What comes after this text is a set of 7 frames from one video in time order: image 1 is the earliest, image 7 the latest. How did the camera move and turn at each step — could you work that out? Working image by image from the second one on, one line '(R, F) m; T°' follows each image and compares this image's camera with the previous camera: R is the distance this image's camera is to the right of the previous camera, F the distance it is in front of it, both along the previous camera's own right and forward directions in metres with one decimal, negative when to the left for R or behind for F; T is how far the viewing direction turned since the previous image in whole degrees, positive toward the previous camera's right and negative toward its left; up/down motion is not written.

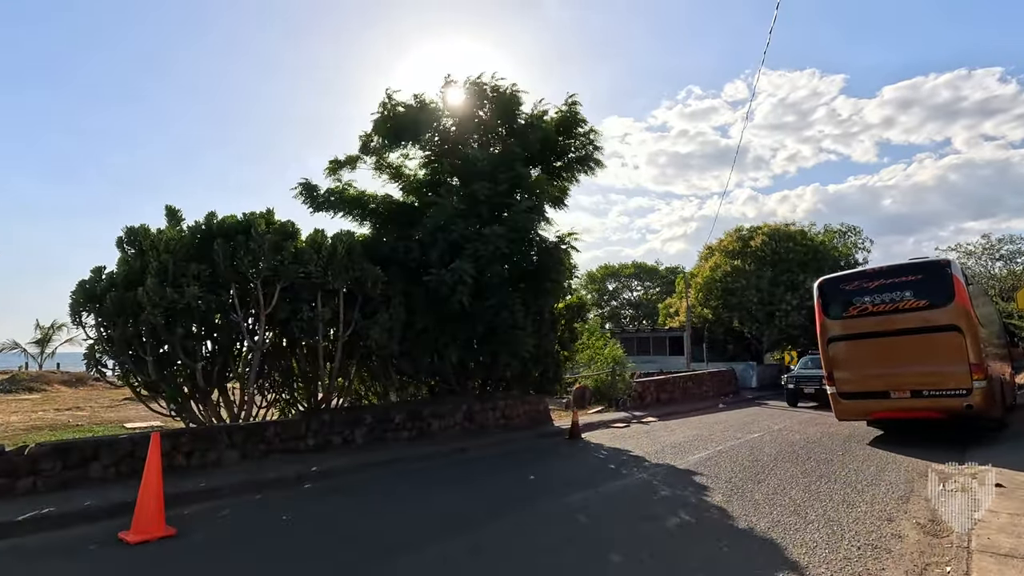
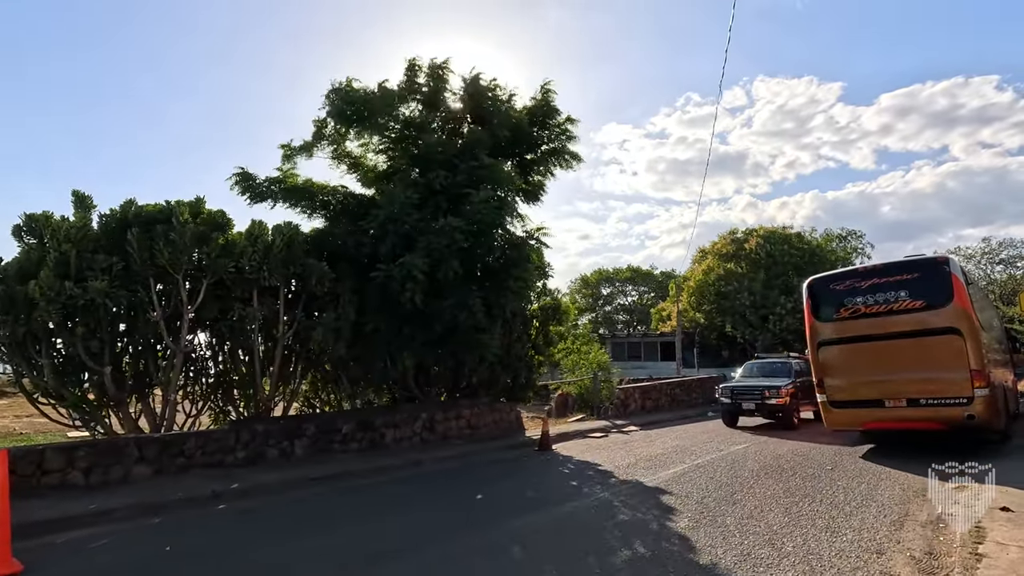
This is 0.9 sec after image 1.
(+0.8, +1.0) m; 0°
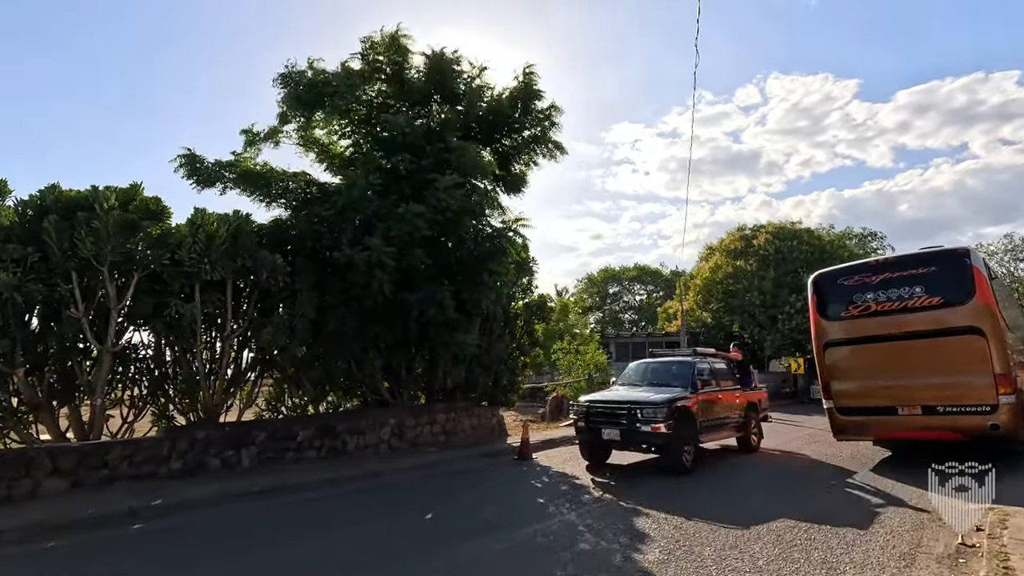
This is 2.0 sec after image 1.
(+0.8, +1.0) m; -1°
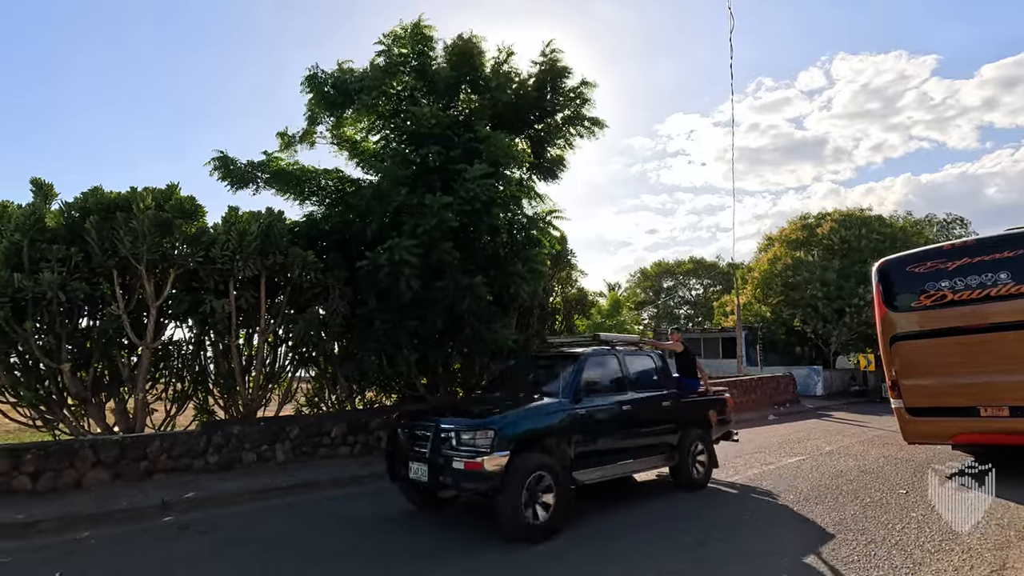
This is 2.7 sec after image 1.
(+0.4, +0.4) m; -6°
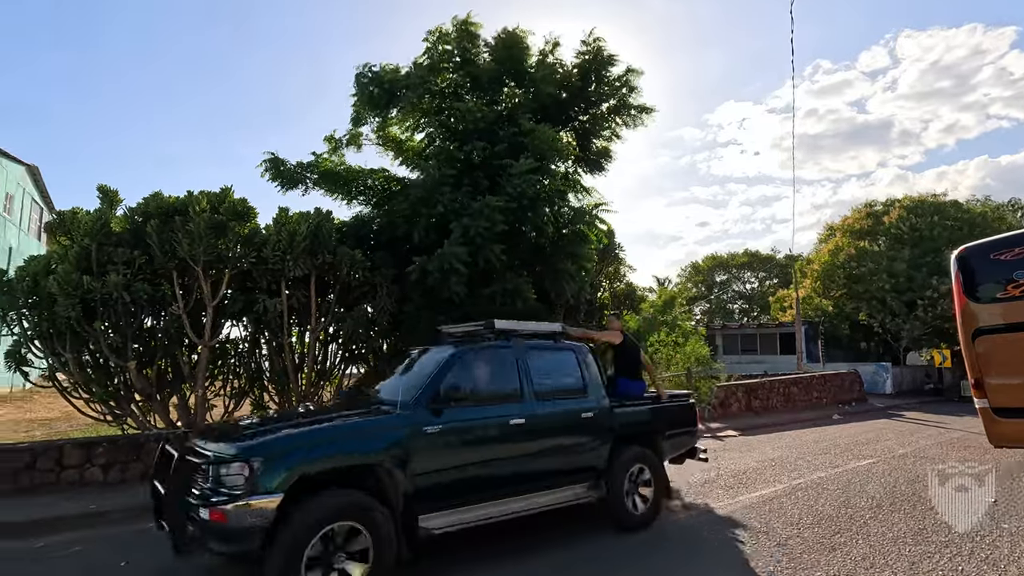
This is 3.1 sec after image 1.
(0.0, +0.2) m; -5°
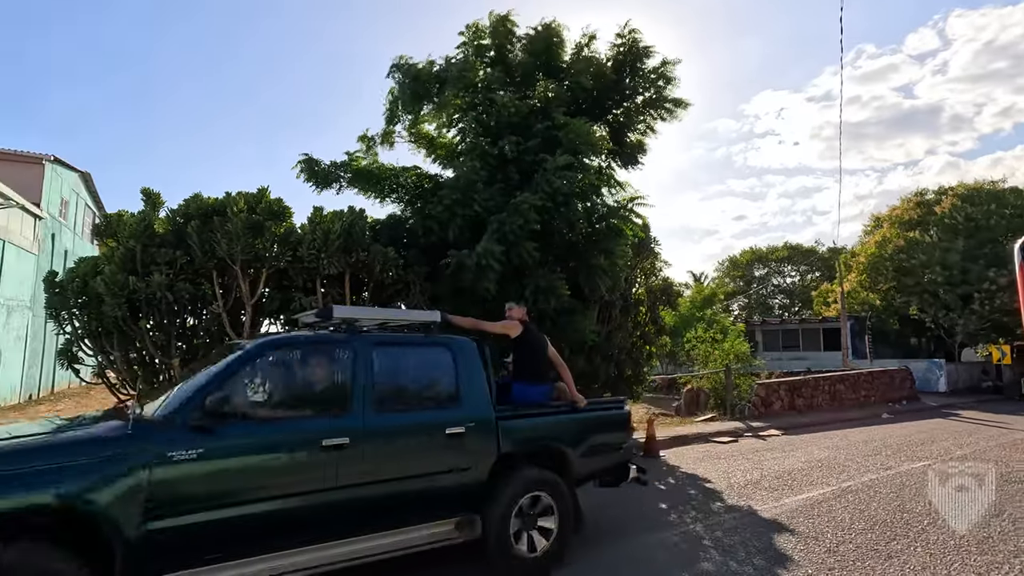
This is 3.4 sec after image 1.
(0.0, +0.1) m; -3°
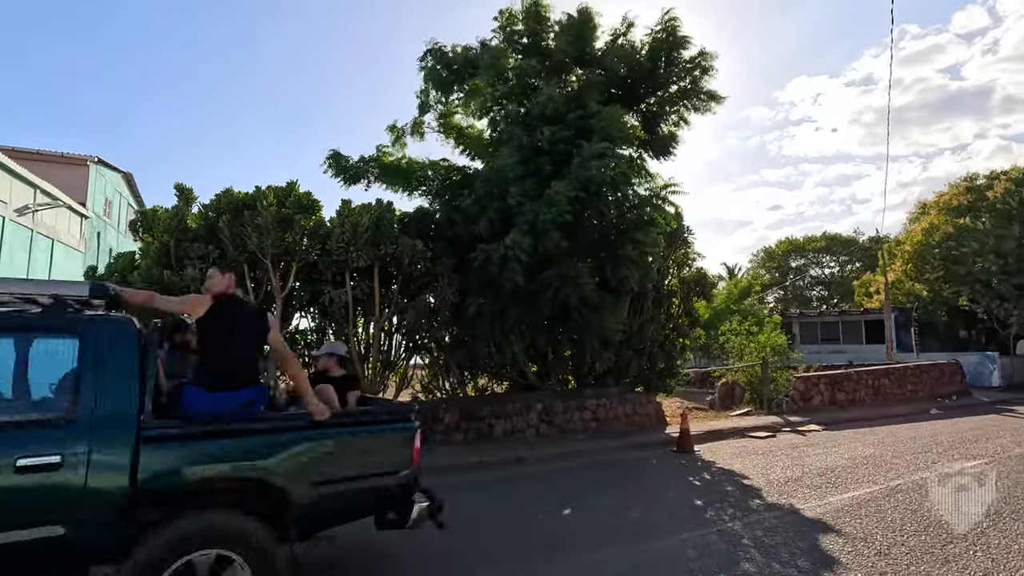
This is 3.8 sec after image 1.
(0.0, +0.2) m; -3°
